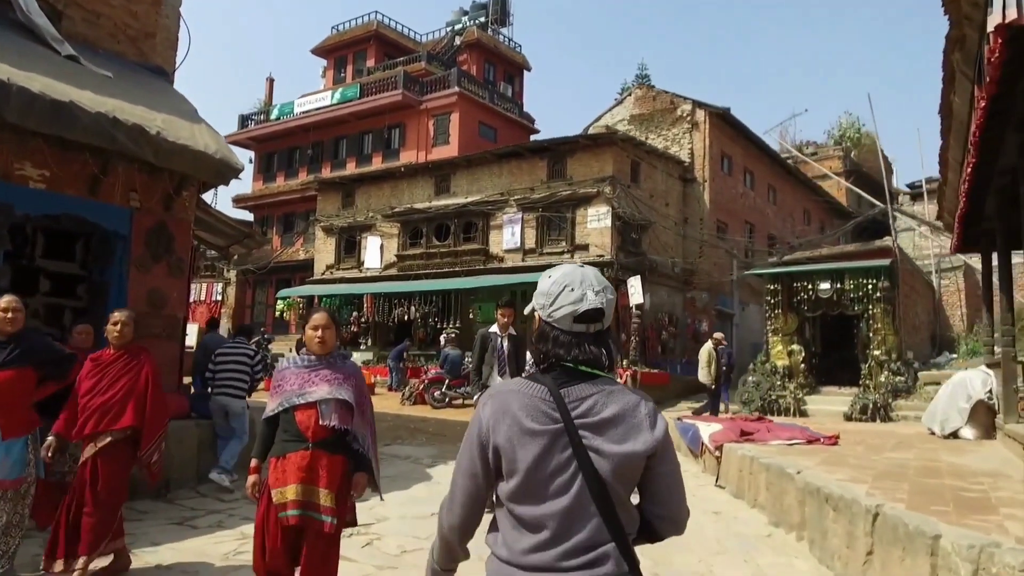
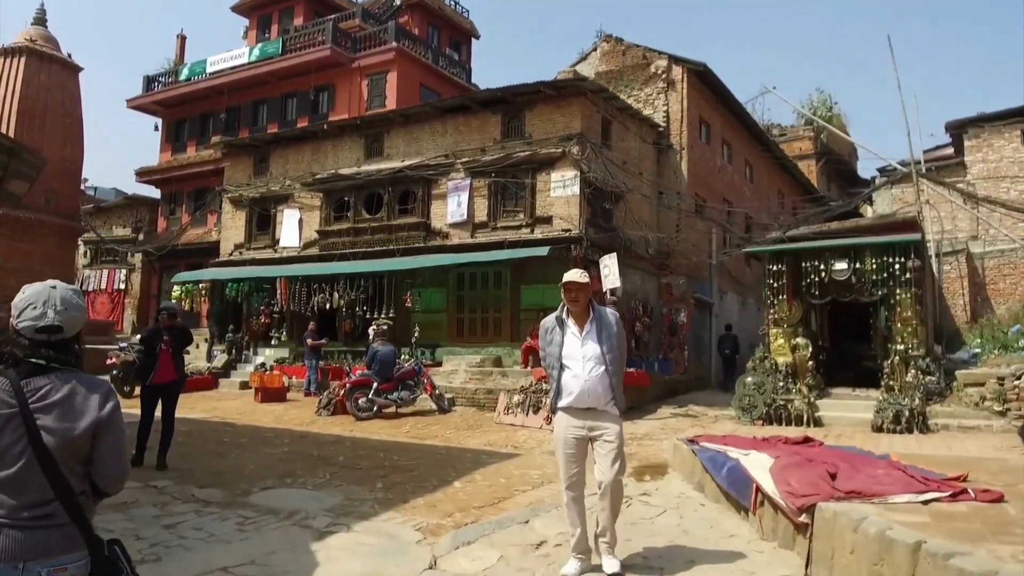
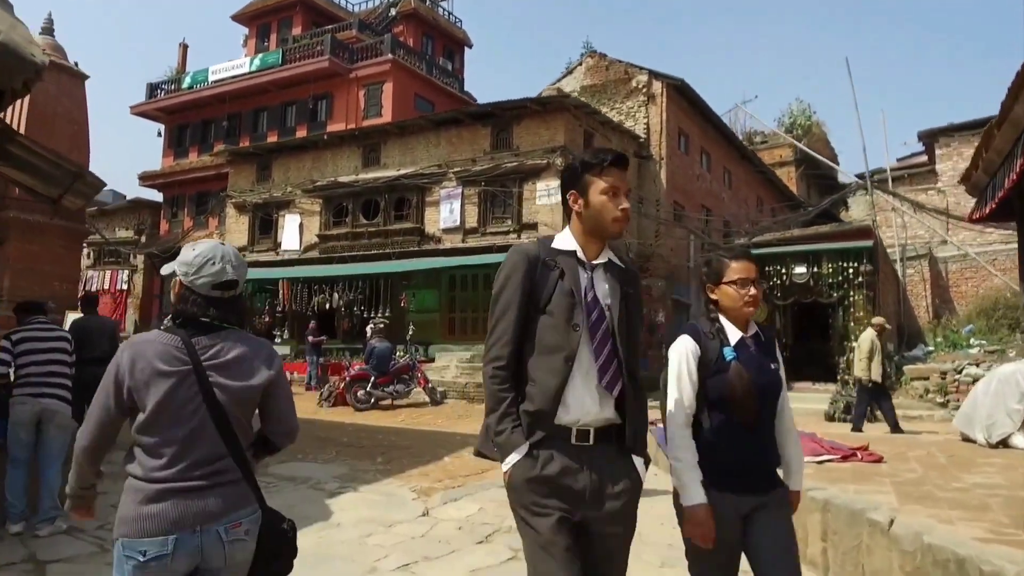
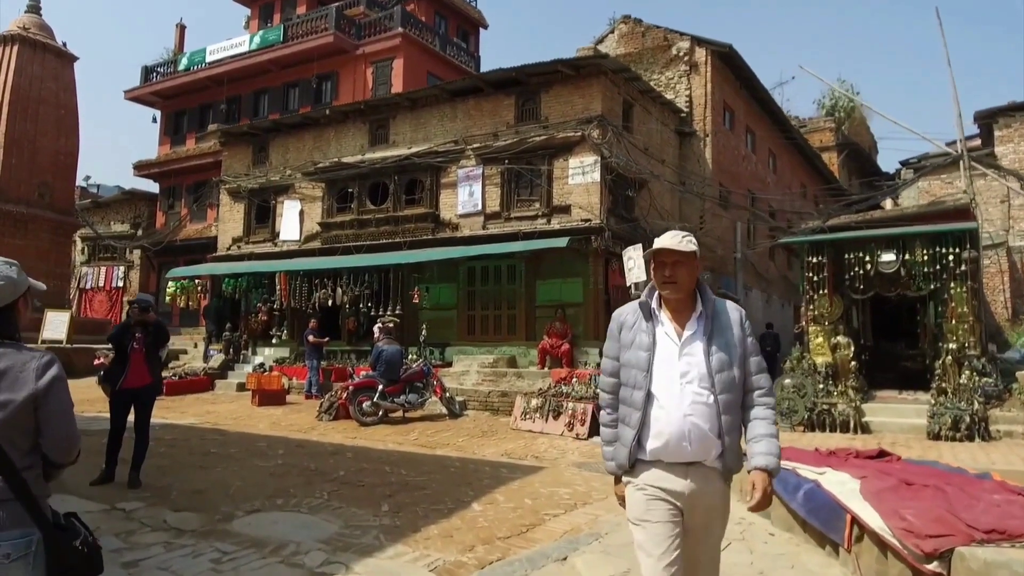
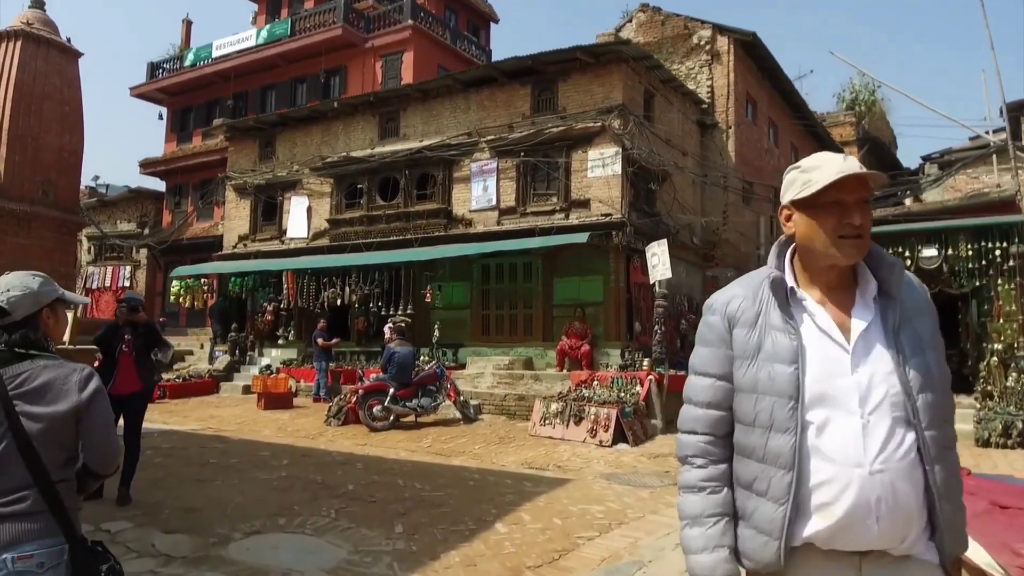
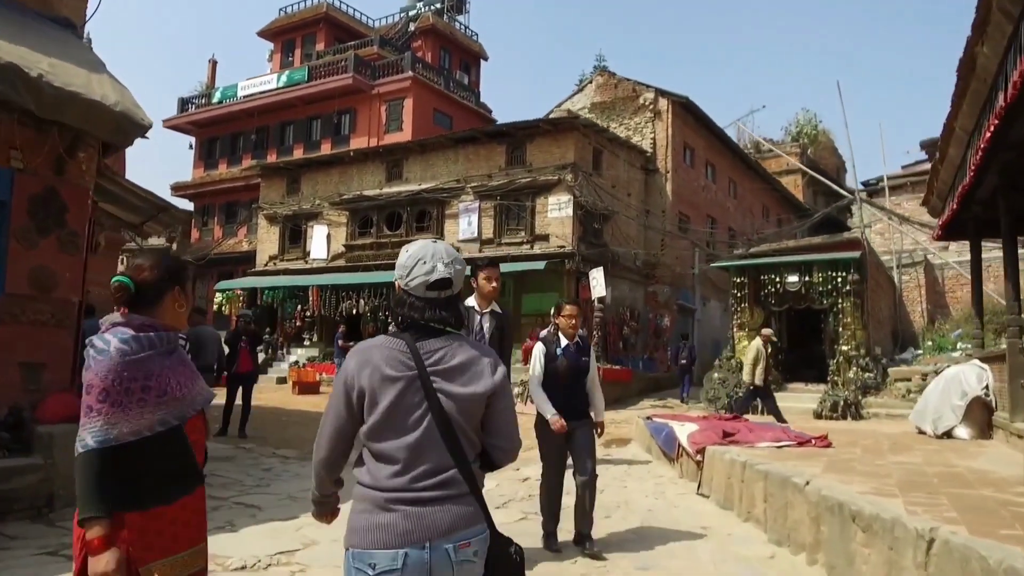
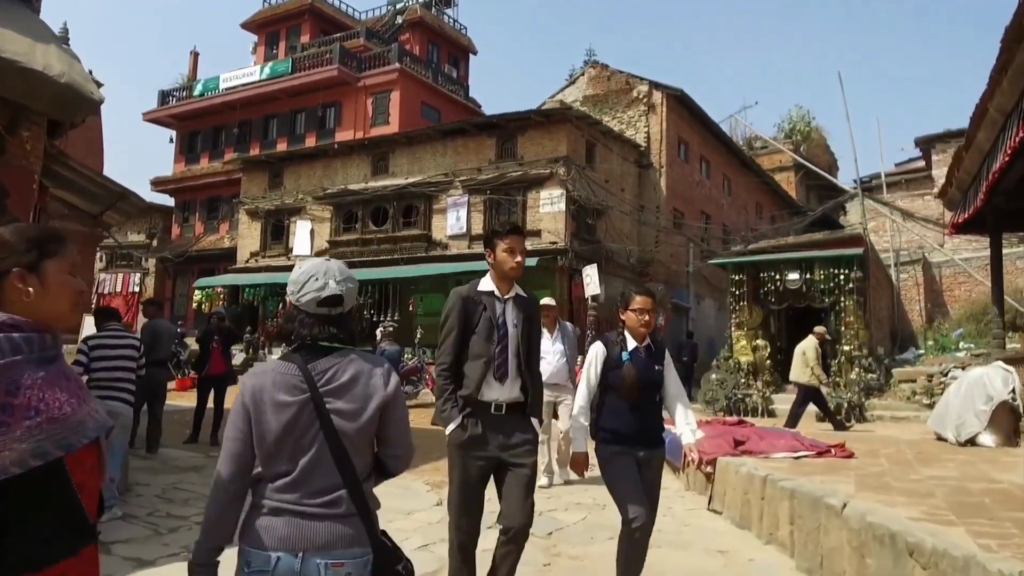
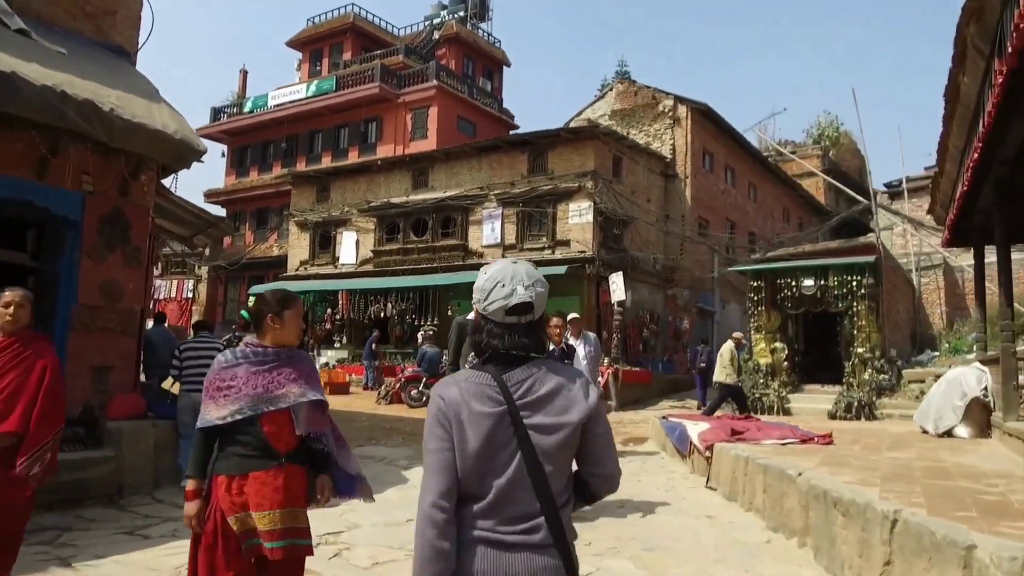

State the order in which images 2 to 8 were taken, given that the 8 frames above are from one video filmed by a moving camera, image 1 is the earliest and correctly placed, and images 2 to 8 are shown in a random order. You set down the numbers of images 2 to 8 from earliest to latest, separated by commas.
8, 6, 7, 3, 2, 4, 5
